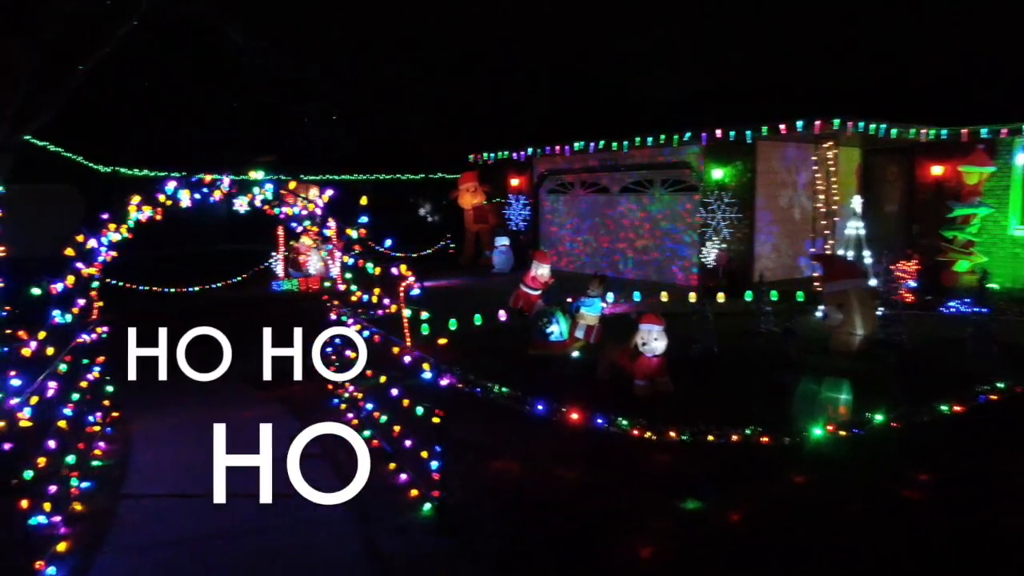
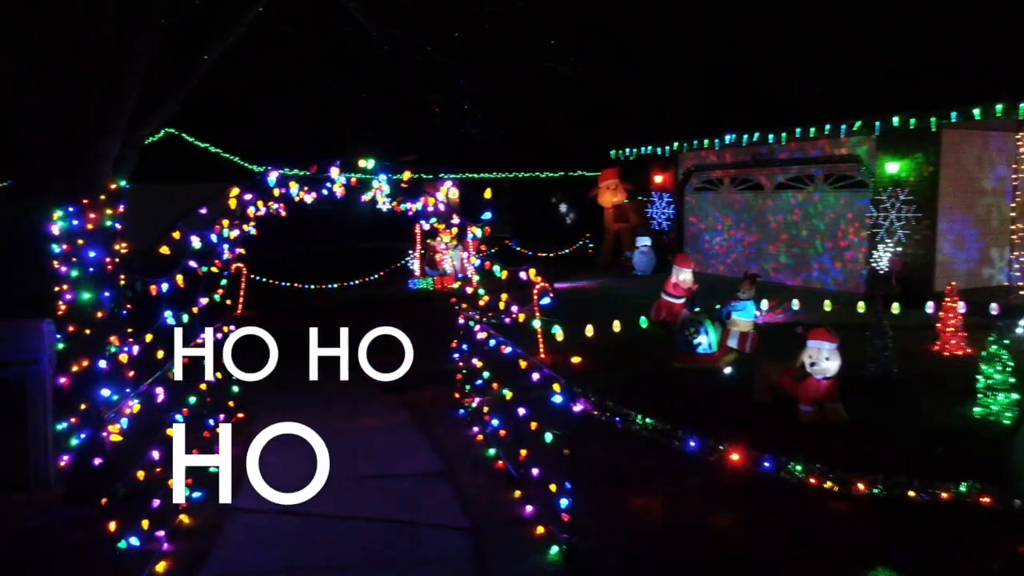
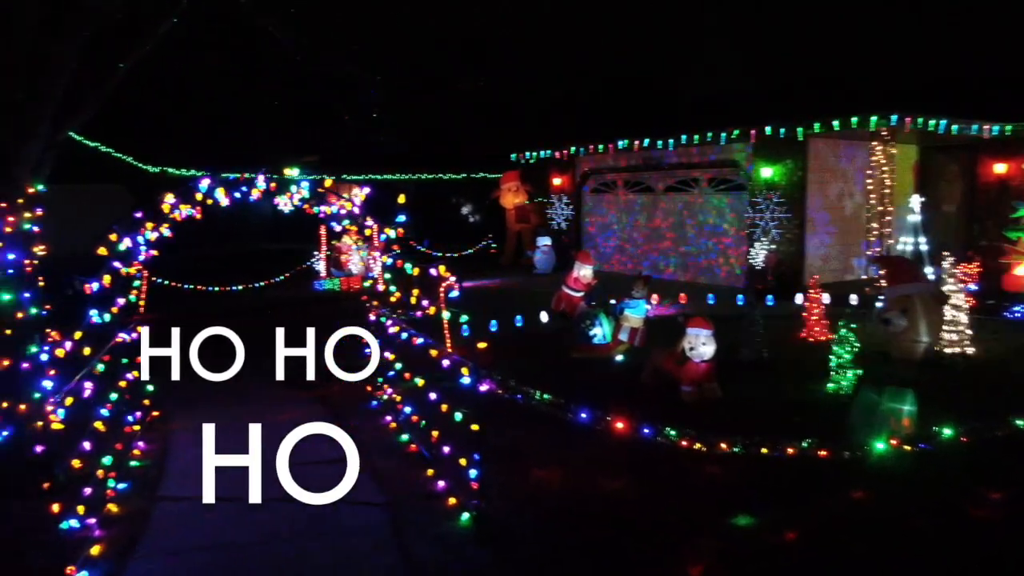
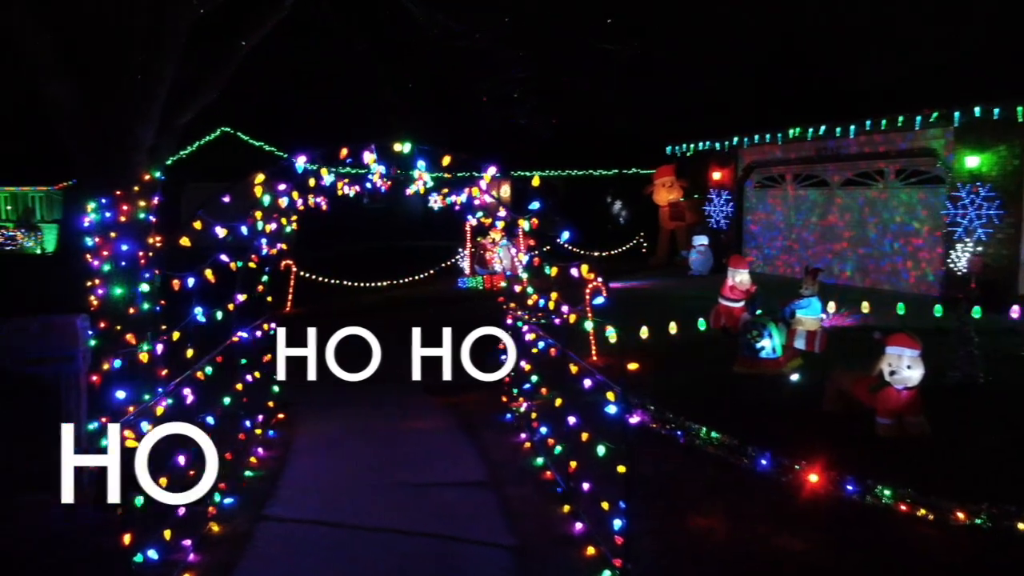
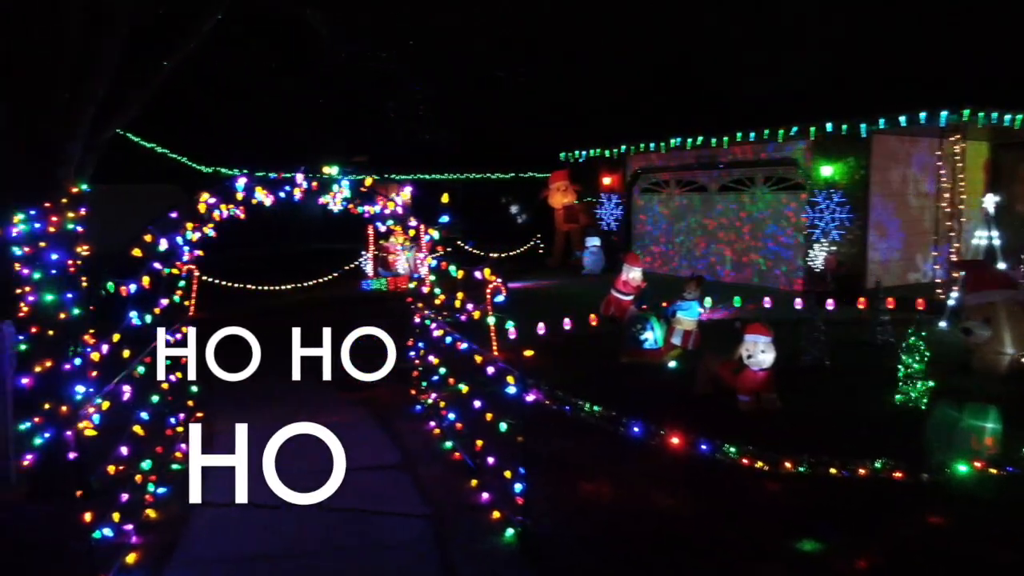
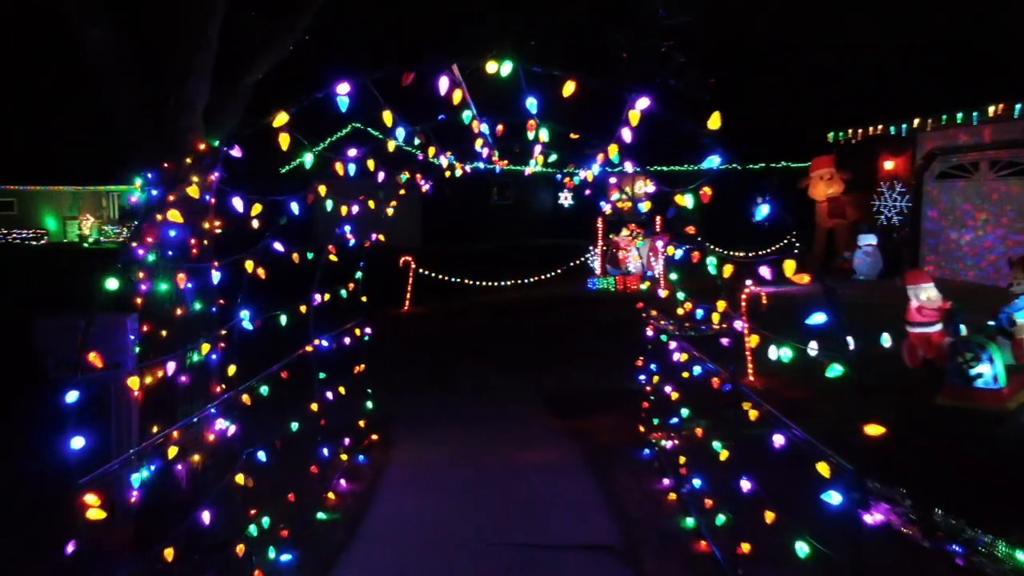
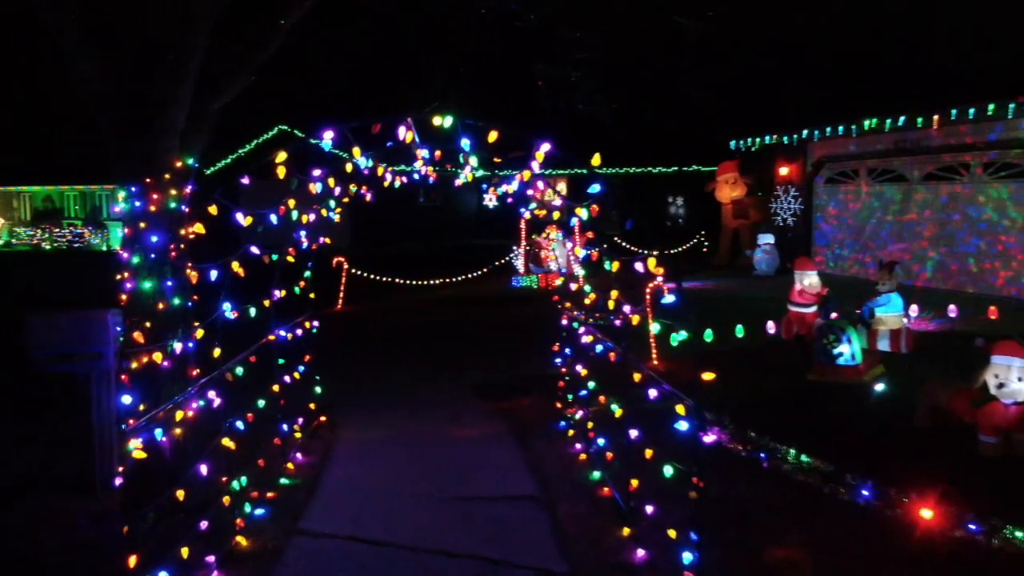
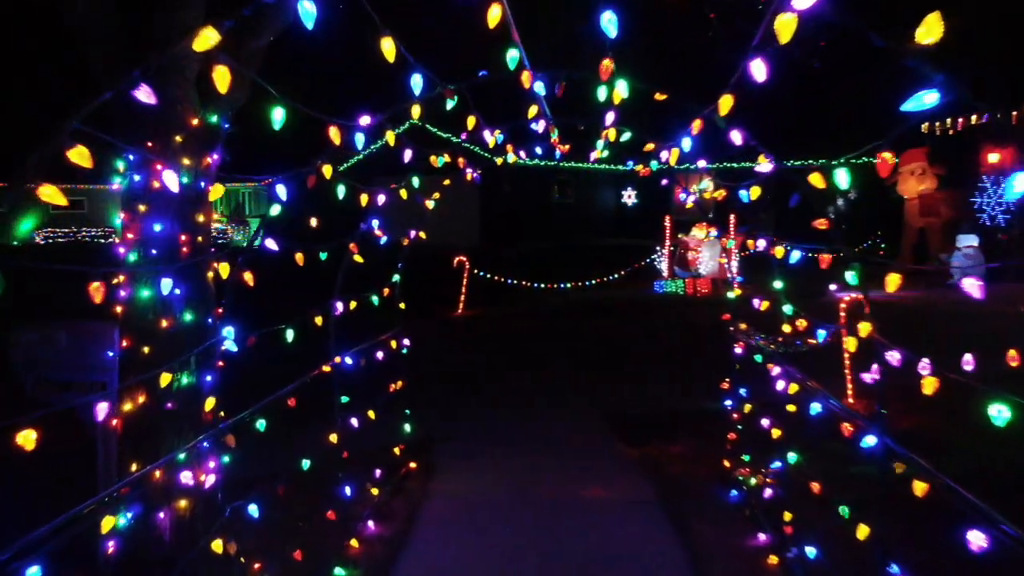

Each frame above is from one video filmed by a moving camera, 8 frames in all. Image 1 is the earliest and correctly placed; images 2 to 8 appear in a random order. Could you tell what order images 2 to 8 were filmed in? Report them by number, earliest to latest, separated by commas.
3, 5, 2, 4, 7, 6, 8
